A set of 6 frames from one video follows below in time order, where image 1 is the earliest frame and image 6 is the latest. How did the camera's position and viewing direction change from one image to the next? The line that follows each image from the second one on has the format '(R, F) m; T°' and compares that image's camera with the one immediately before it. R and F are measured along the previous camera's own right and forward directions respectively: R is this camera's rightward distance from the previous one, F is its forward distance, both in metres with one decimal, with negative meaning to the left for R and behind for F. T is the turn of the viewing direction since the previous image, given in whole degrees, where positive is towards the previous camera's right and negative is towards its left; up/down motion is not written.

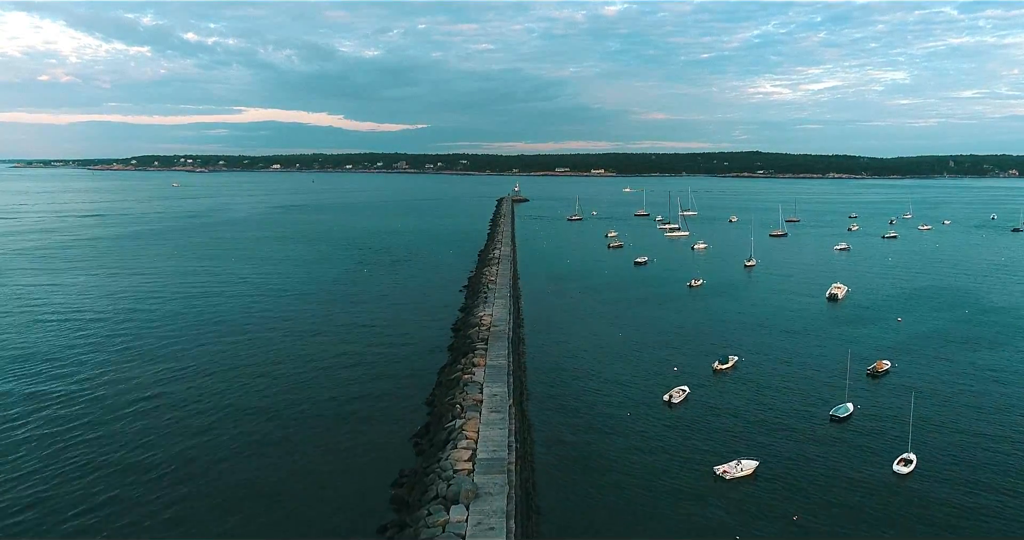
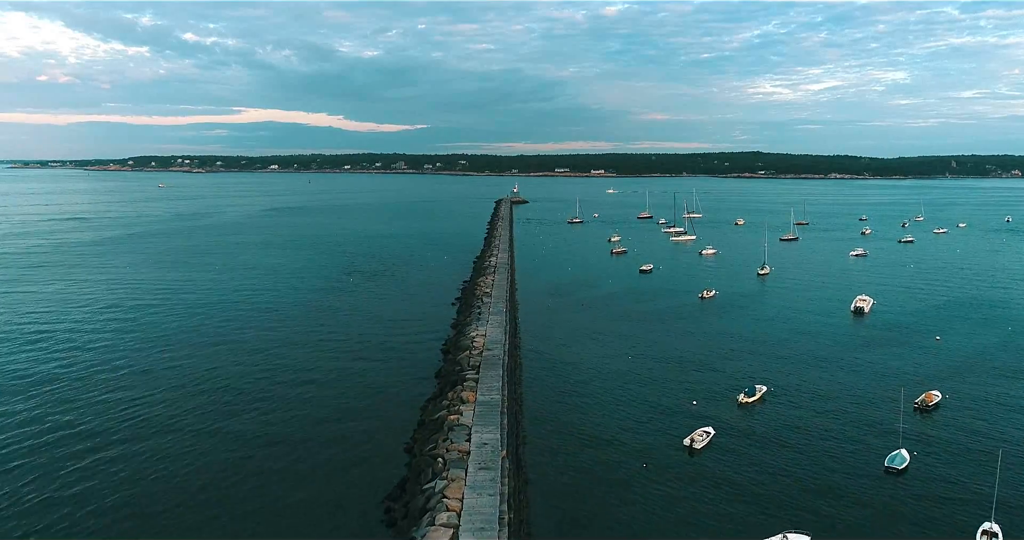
(+0.1, +1.7) m; 0°
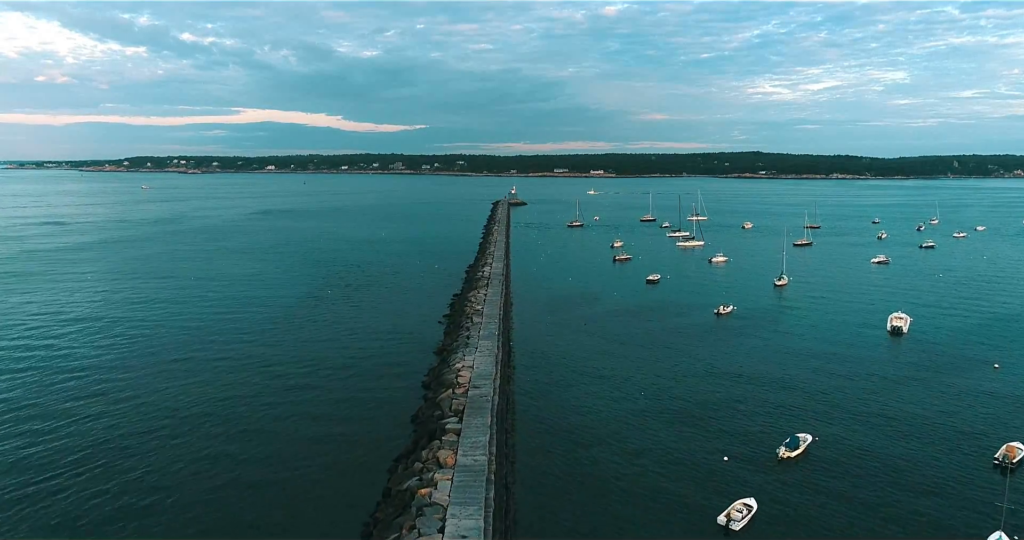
(+0.1, +2.1) m; 0°
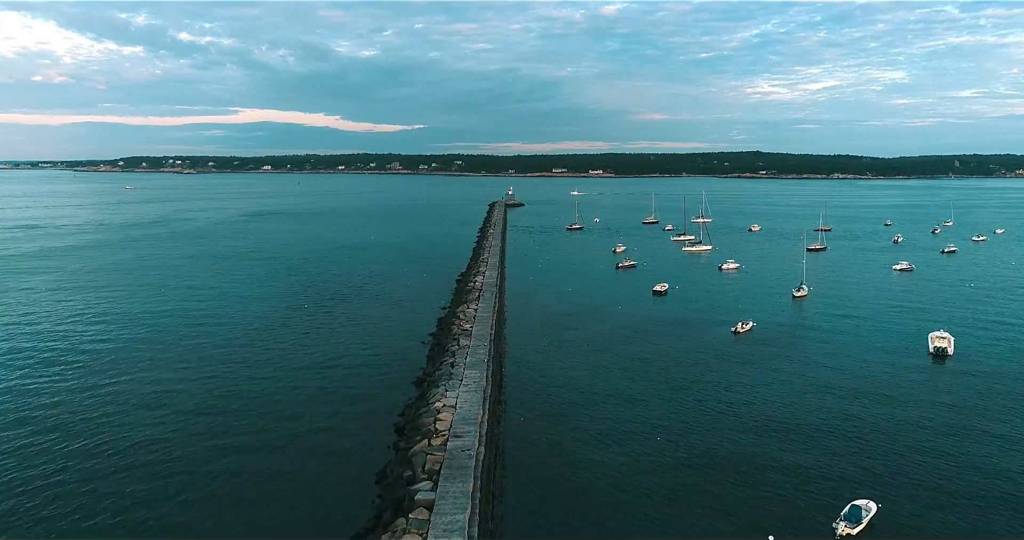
(+0.1, +2.0) m; 0°
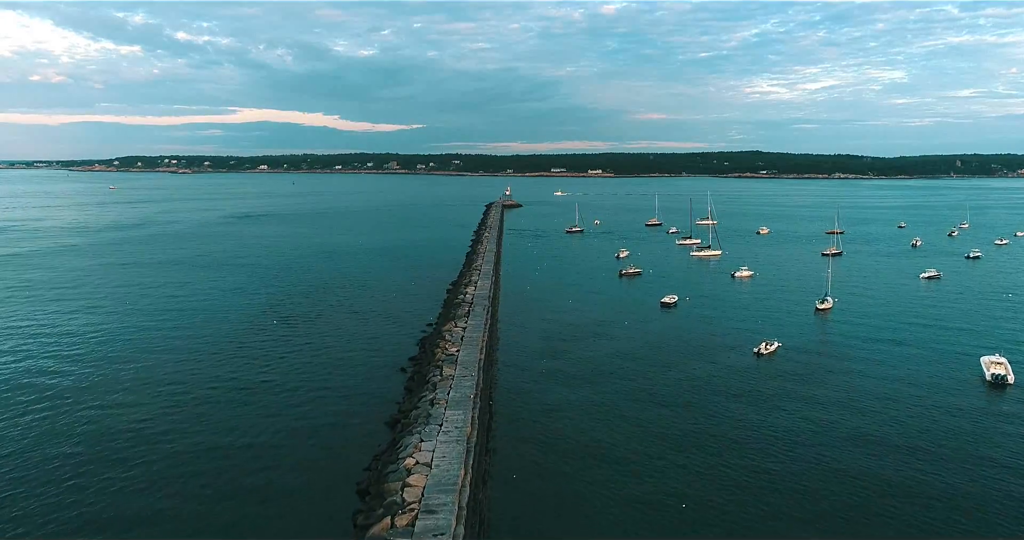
(+0.1, +2.0) m; 0°
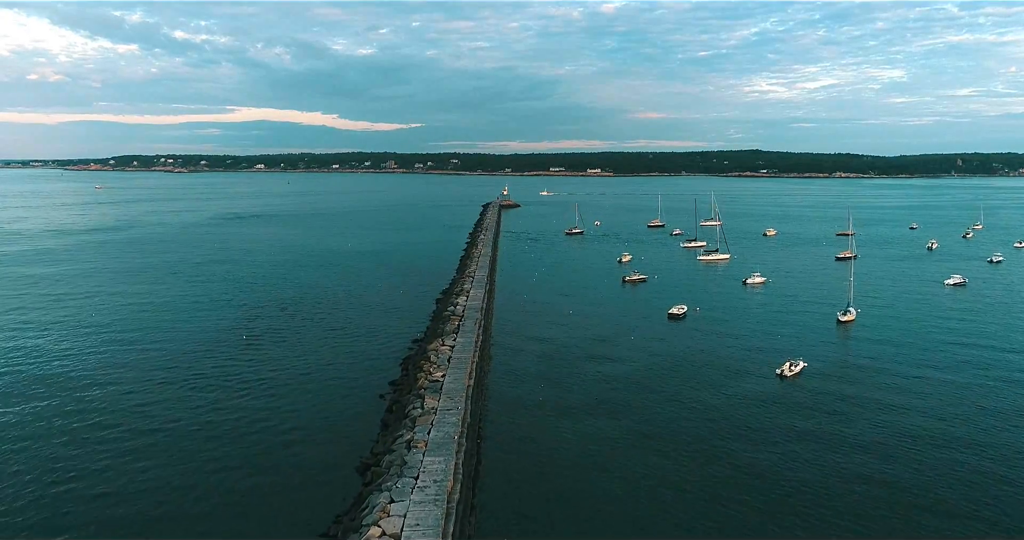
(+0.1, +1.6) m; 0°
